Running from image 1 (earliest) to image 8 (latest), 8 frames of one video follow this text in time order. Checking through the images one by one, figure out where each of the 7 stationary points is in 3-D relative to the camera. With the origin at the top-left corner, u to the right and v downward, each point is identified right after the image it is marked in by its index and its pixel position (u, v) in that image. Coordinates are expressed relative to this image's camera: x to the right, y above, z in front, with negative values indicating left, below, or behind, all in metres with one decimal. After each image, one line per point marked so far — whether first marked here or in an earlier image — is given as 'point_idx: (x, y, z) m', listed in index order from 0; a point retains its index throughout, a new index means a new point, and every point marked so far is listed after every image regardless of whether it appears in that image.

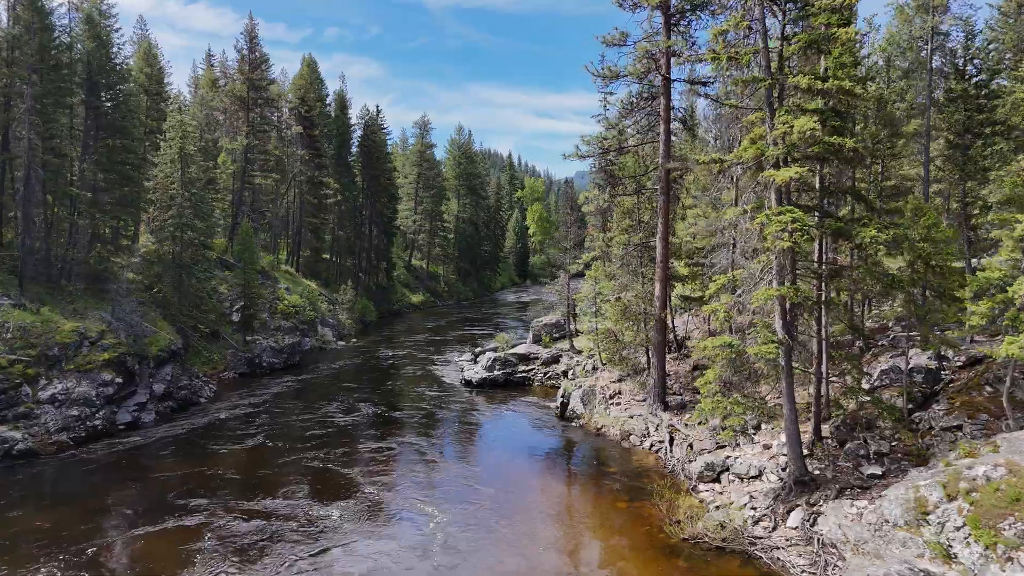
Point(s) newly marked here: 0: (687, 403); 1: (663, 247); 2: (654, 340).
0: (+4.0, -2.6, +16.8) m
1: (+3.5, +0.9, +17.1) m
2: (+3.3, -1.2, +17.1) m
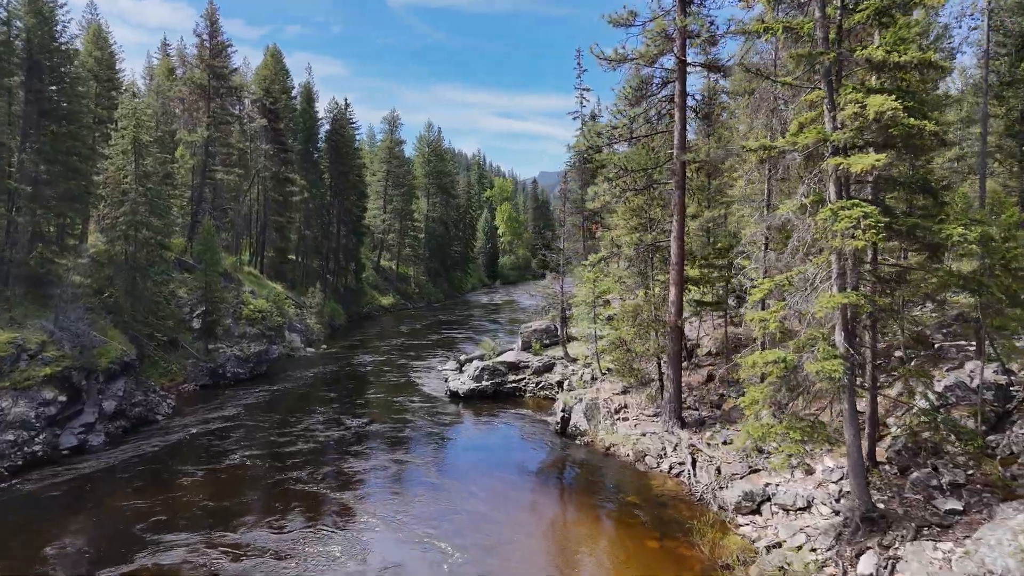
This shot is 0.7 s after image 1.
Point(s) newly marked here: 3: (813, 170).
0: (+4.0, -2.7, +15.3) m
1: (+3.5, +0.8, +15.5) m
2: (+3.3, -1.3, +15.5) m
3: (+4.2, +1.7, +10.4) m
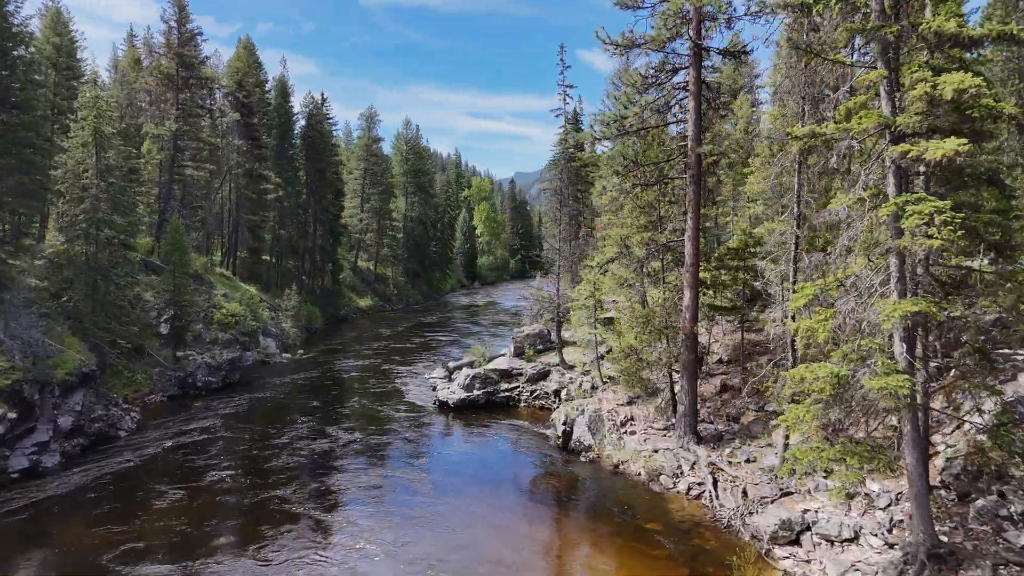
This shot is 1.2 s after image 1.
0: (+4.0, -2.8, +14.1) m
1: (+3.5, +0.8, +14.3) m
2: (+3.3, -1.3, +14.2) m
3: (+4.4, +1.6, +9.2) m
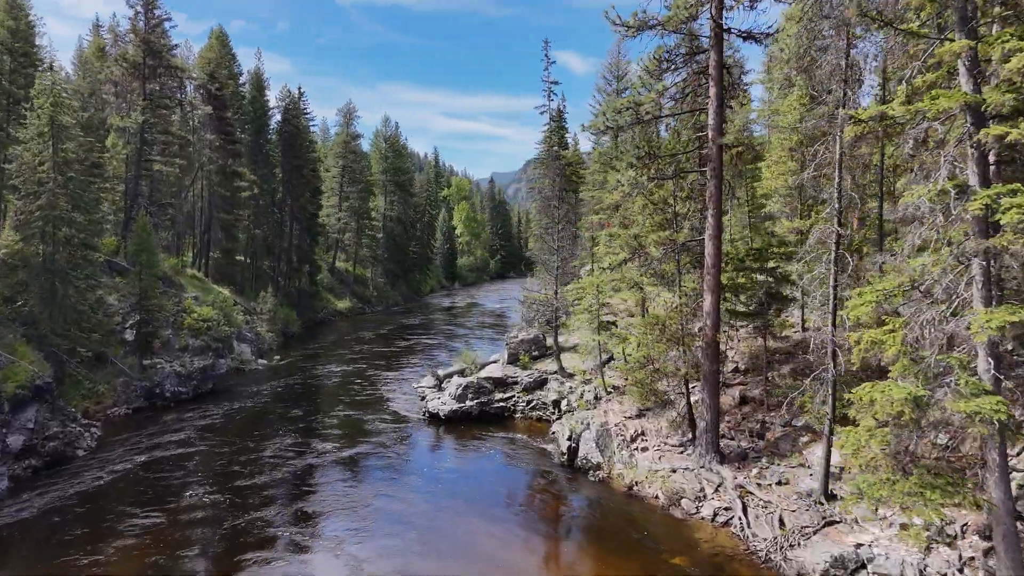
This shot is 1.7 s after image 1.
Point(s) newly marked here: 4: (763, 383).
0: (+4.1, -2.8, +12.8) m
1: (+3.5, +0.7, +13.0) m
2: (+3.4, -1.4, +13.0) m
3: (+4.6, +1.5, +8.0) m
4: (+4.9, -1.9, +14.4) m
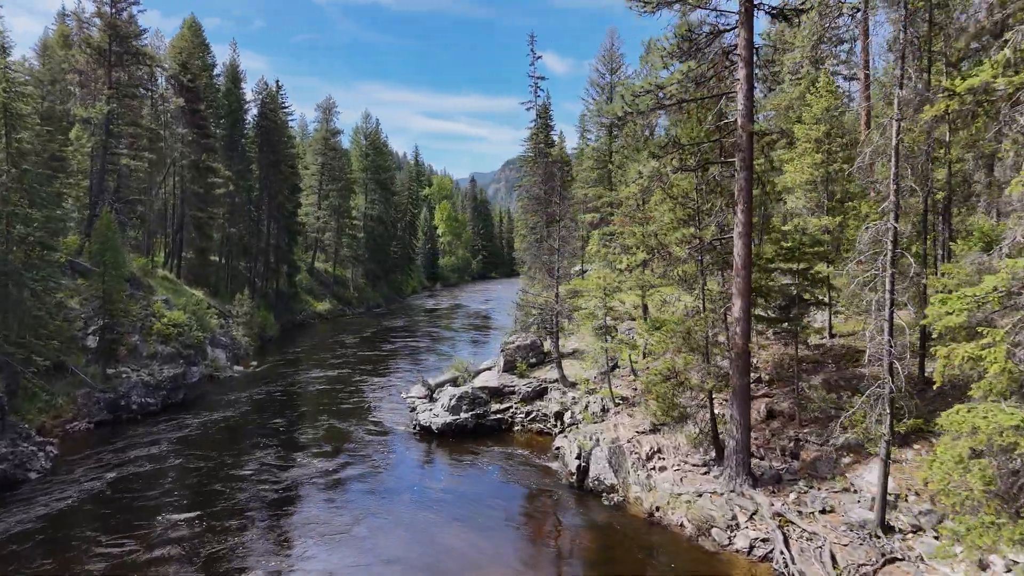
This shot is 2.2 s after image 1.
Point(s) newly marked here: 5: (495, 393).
0: (+4.2, -2.9, +11.5) m
1: (+3.7, +0.6, +11.7) m
2: (+3.5, -1.5, +11.7) m
3: (+4.9, +1.5, +6.7) m
4: (+4.9, -1.9, +13.2) m
5: (-0.4, -2.6, +18.7) m
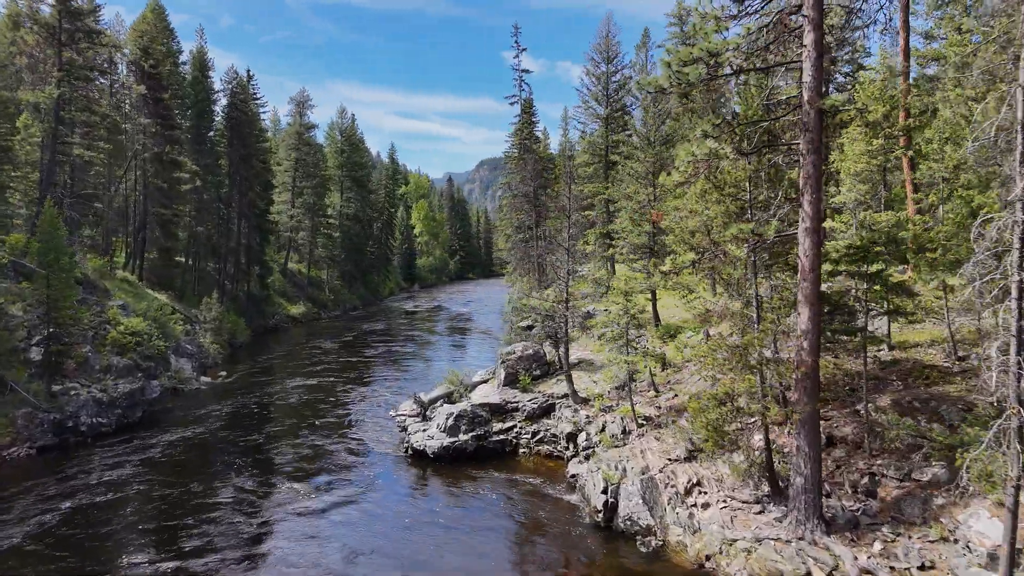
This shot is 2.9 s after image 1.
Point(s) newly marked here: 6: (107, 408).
0: (+4.5, -3.0, +9.7) m
1: (+4.0, +0.6, +9.9) m
2: (+3.8, -1.5, +9.8) m
3: (+5.4, +1.4, +4.9) m
4: (+5.2, -2.0, +11.3) m
5: (-0.4, -2.7, +16.7) m
6: (-10.4, -3.0, +19.0) m
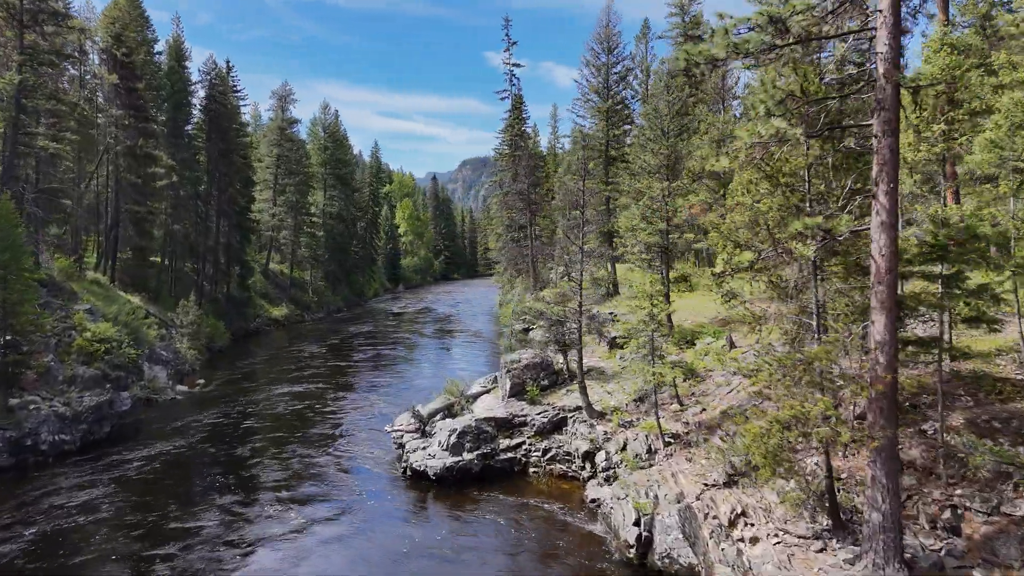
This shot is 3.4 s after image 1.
0: (+4.9, -3.0, +8.3) m
1: (+4.3, +0.5, +8.5) m
2: (+4.1, -1.6, +8.4) m
3: (+5.8, +1.3, +3.6) m
4: (+5.5, -2.0, +10.0) m
5: (-0.2, -2.8, +15.2) m
6: (-10.3, -3.1, +17.3) m
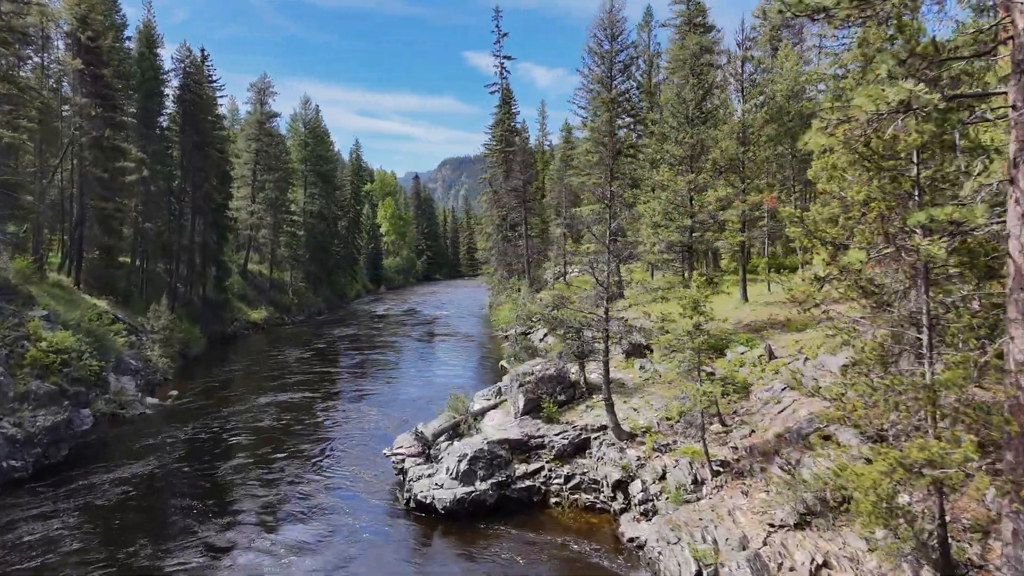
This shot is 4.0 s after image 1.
0: (+5.3, -3.1, +6.7) m
1: (+4.7, +0.4, +6.8) m
2: (+4.6, -1.7, +6.7) m
3: (+6.4, +1.3, +1.9) m
4: (+5.9, -2.1, +8.4) m
5: (+0.1, -2.9, +13.4) m
6: (-10.0, -3.2, +15.3) m
